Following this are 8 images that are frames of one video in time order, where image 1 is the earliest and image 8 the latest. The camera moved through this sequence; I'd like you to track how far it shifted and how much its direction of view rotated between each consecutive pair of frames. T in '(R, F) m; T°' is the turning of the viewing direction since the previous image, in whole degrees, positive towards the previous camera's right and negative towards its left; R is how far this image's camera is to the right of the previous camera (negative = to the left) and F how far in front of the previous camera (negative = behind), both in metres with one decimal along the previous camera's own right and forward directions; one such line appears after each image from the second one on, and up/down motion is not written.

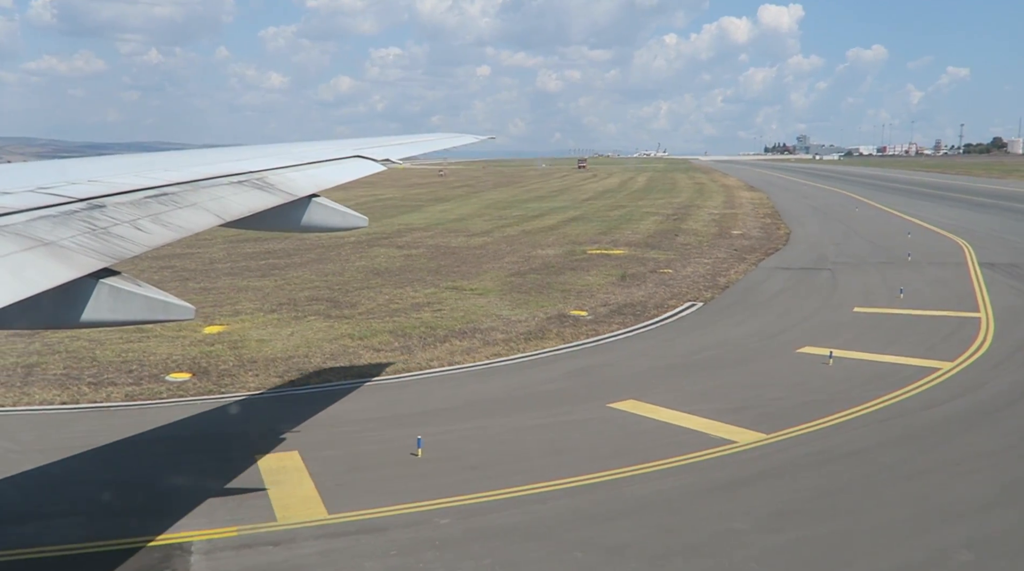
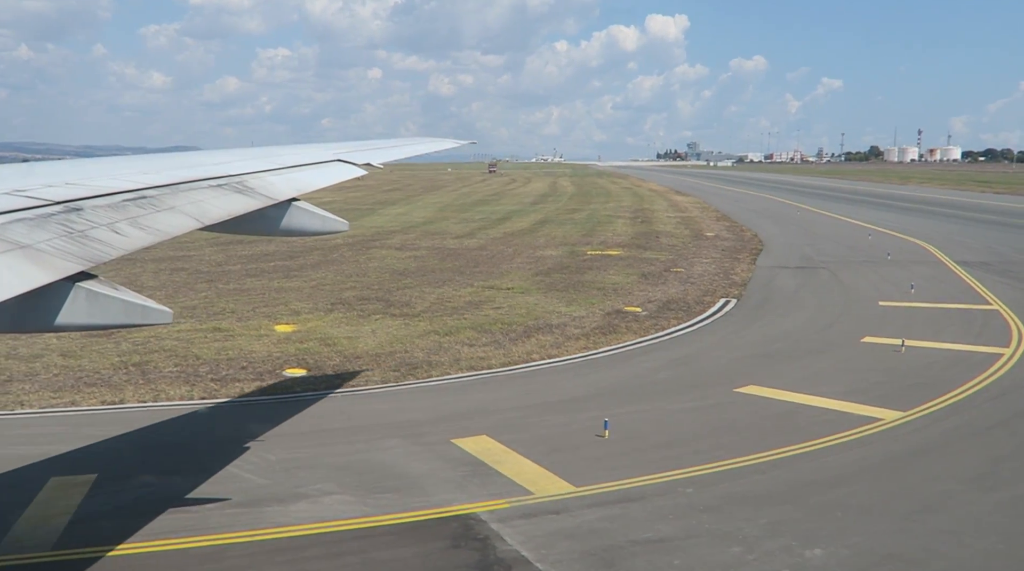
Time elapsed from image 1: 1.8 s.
(-3.4, -0.6) m; +5°
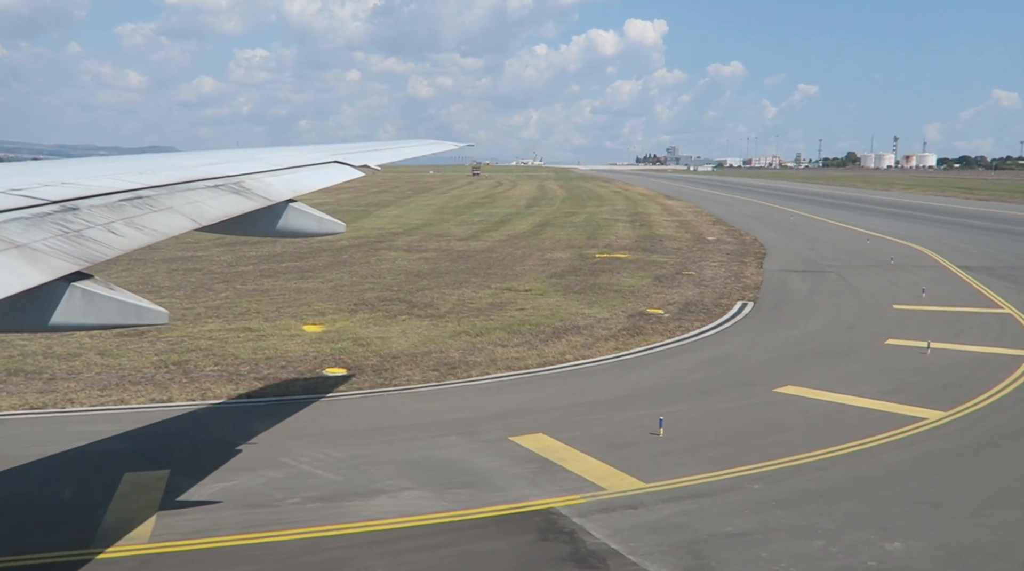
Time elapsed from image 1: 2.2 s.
(-1.0, -0.2) m; +1°
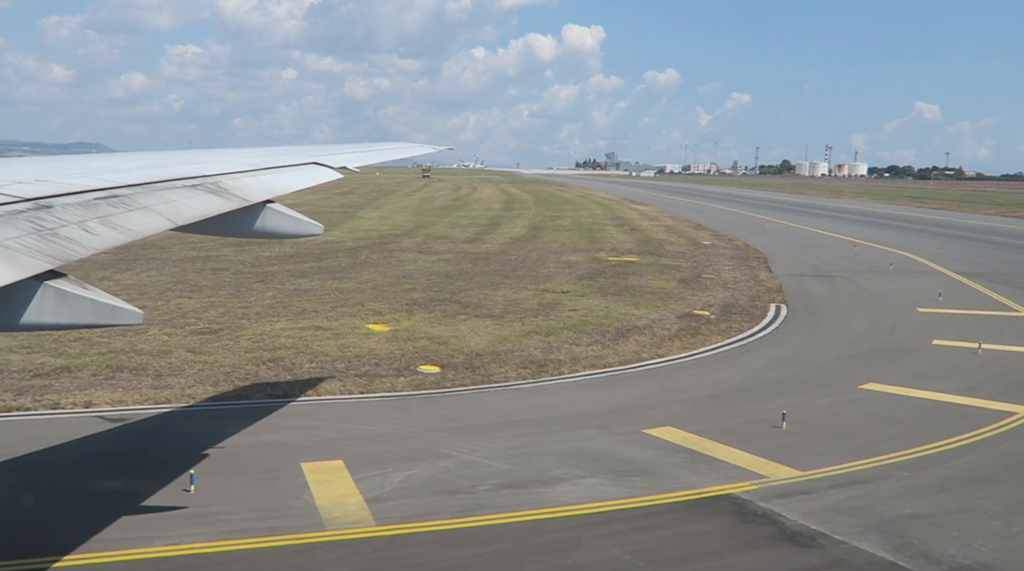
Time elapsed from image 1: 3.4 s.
(-2.5, -0.5) m; +3°
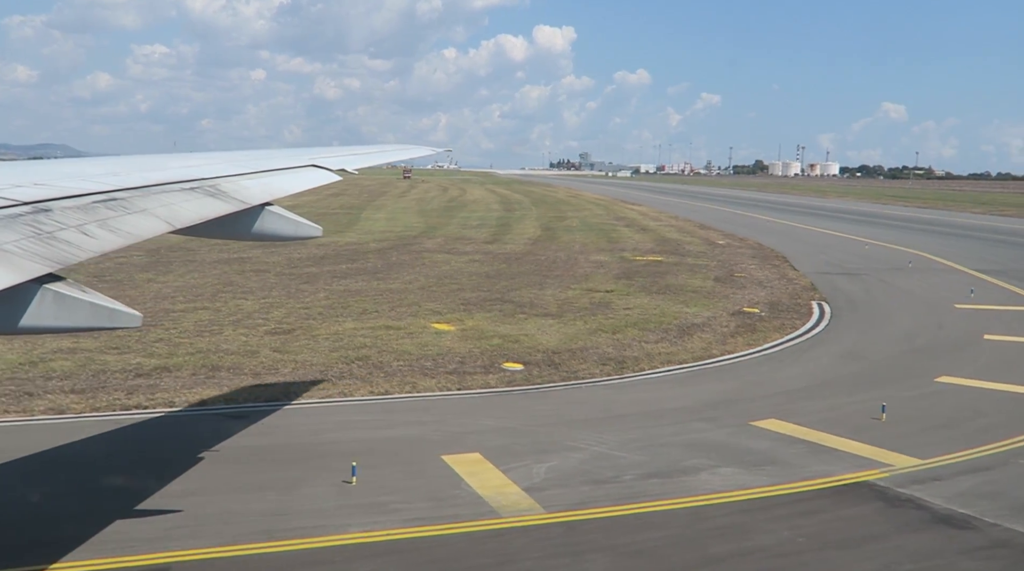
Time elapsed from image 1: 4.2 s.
(-1.8, -0.4) m; +1°
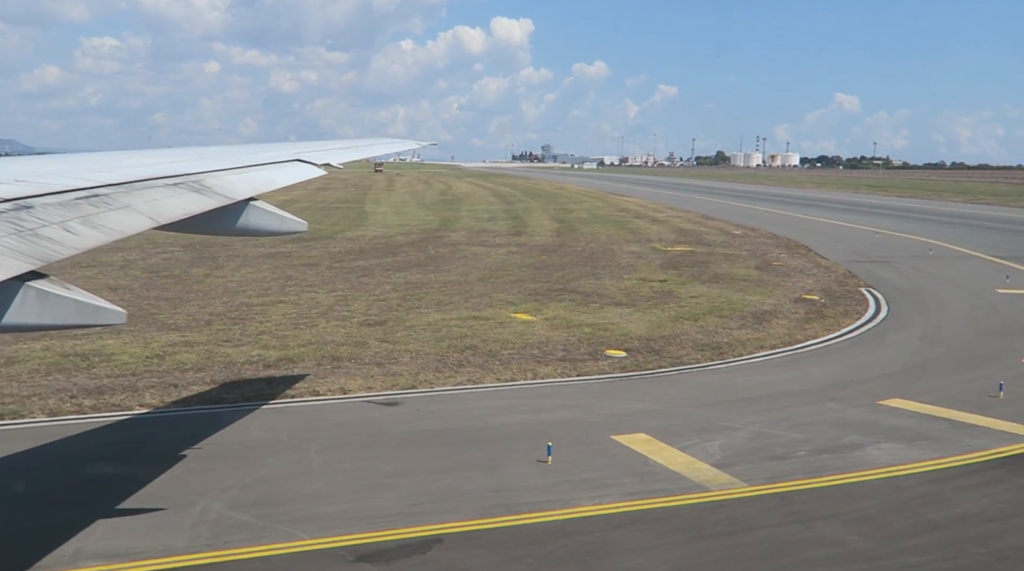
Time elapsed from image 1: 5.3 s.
(-2.4, -0.5) m; +1°
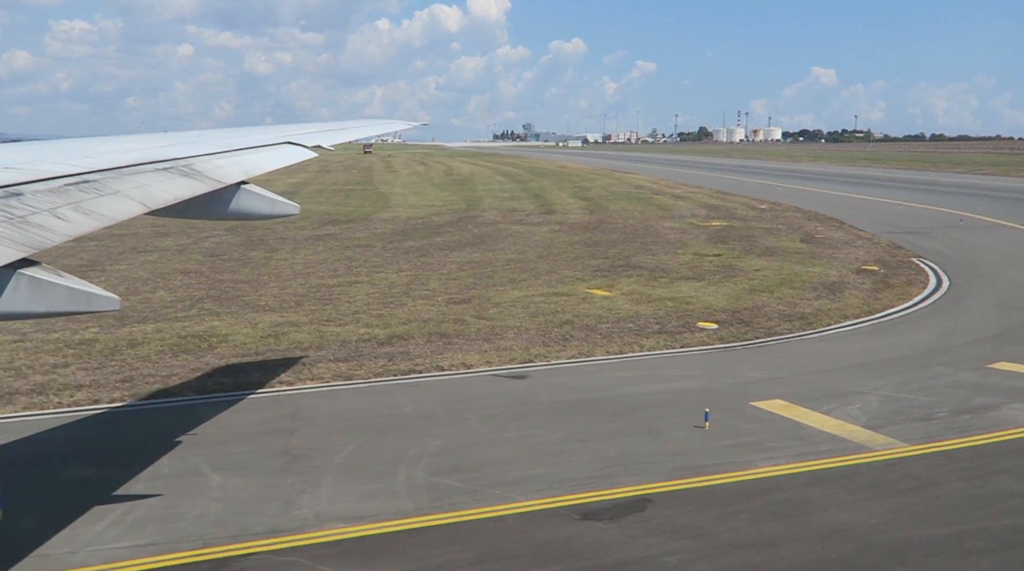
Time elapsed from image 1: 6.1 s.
(-2.0, -0.4) m; 0°
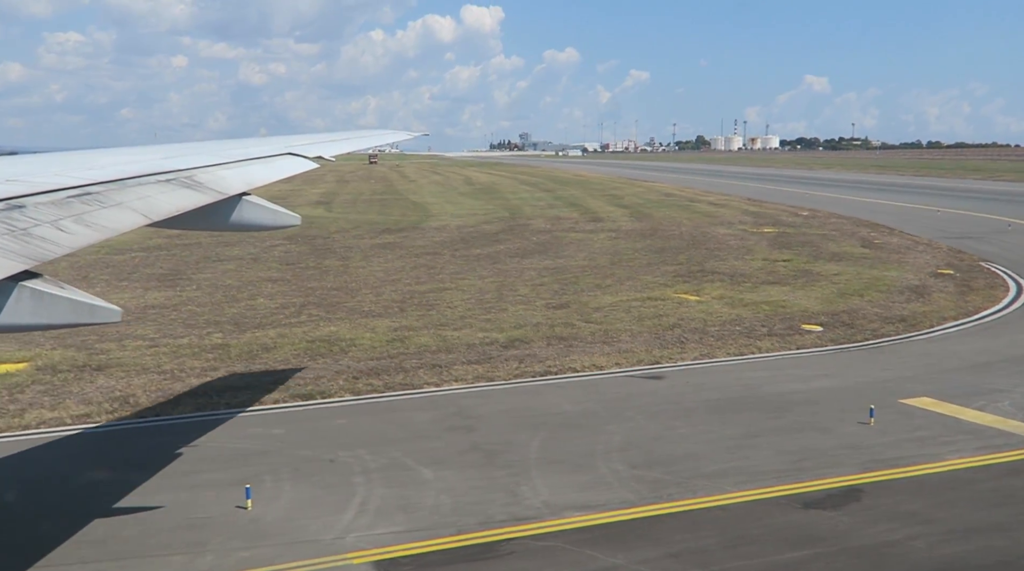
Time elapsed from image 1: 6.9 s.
(-2.0, -0.4) m; -1°
